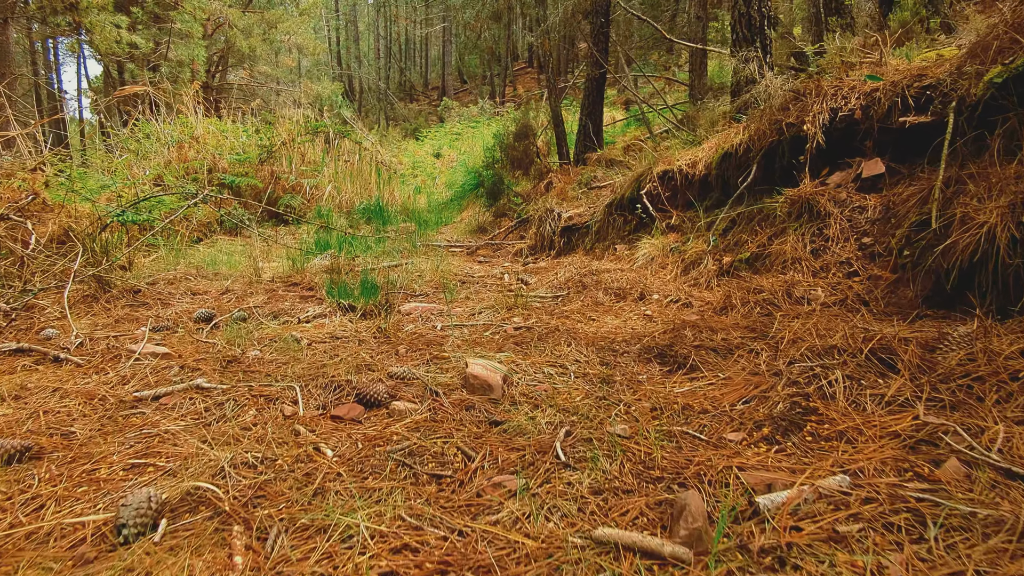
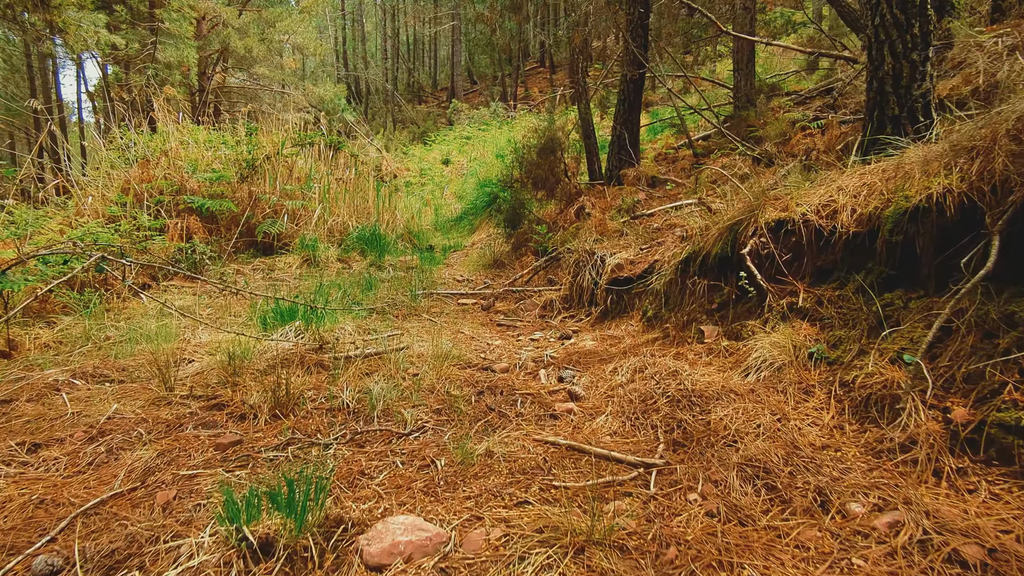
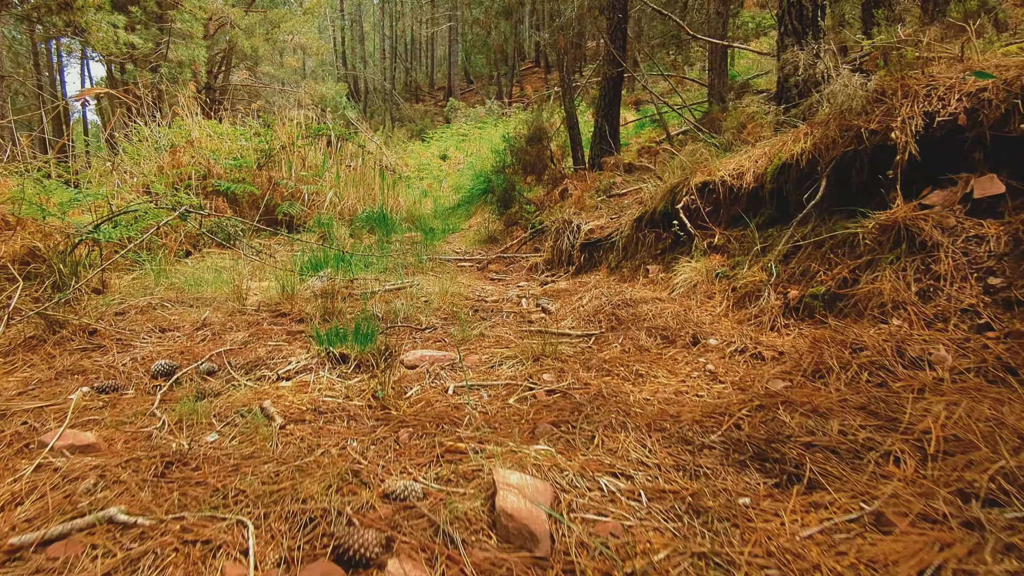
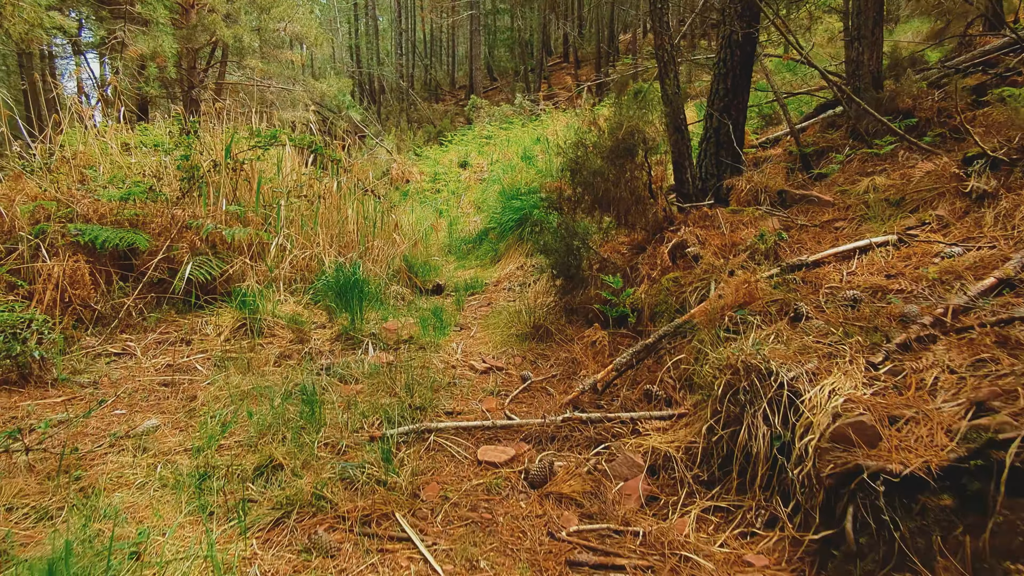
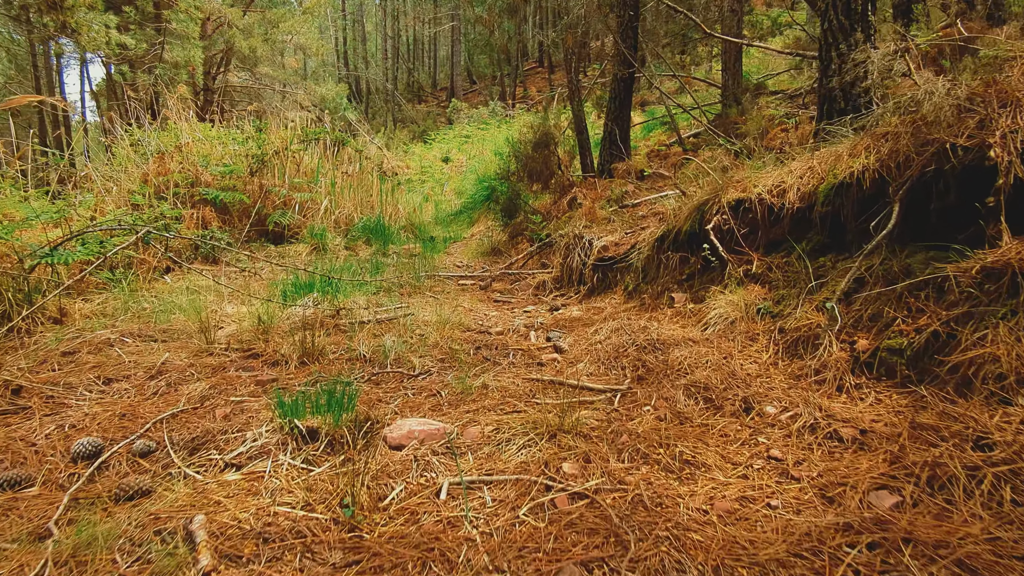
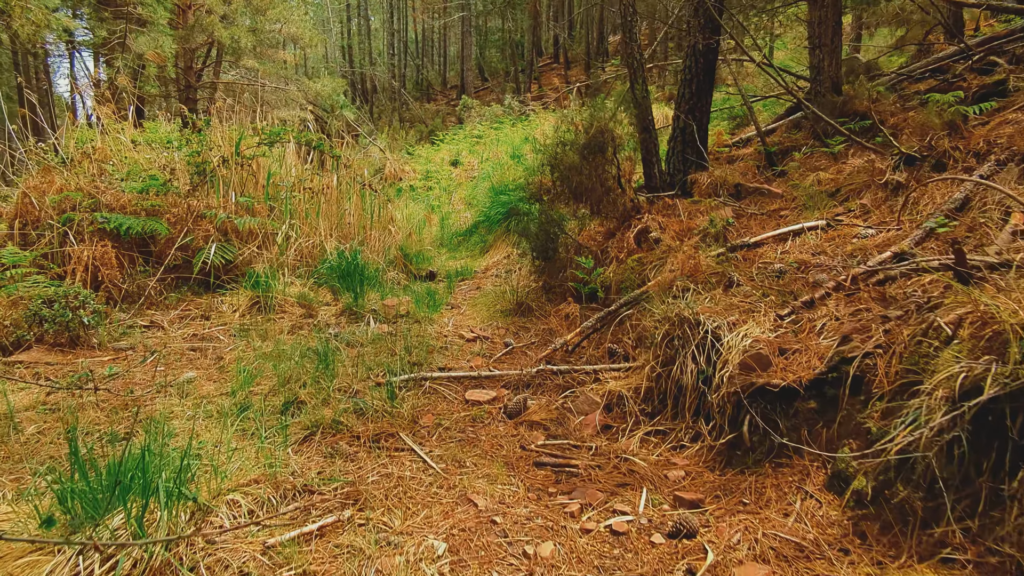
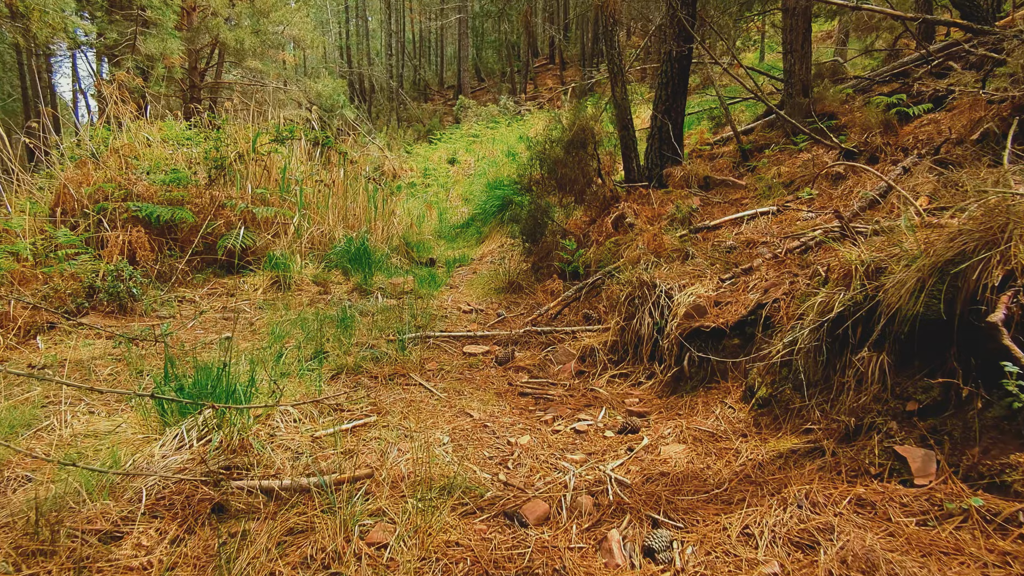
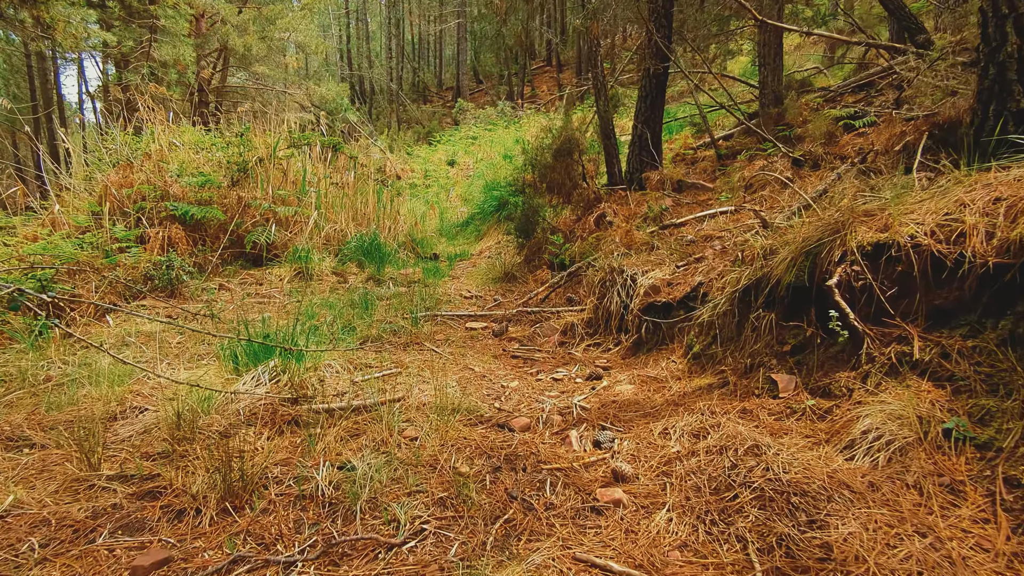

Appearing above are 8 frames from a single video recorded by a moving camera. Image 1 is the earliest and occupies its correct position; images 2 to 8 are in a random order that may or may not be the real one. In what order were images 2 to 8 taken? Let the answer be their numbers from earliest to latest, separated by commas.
3, 5, 2, 8, 7, 6, 4
